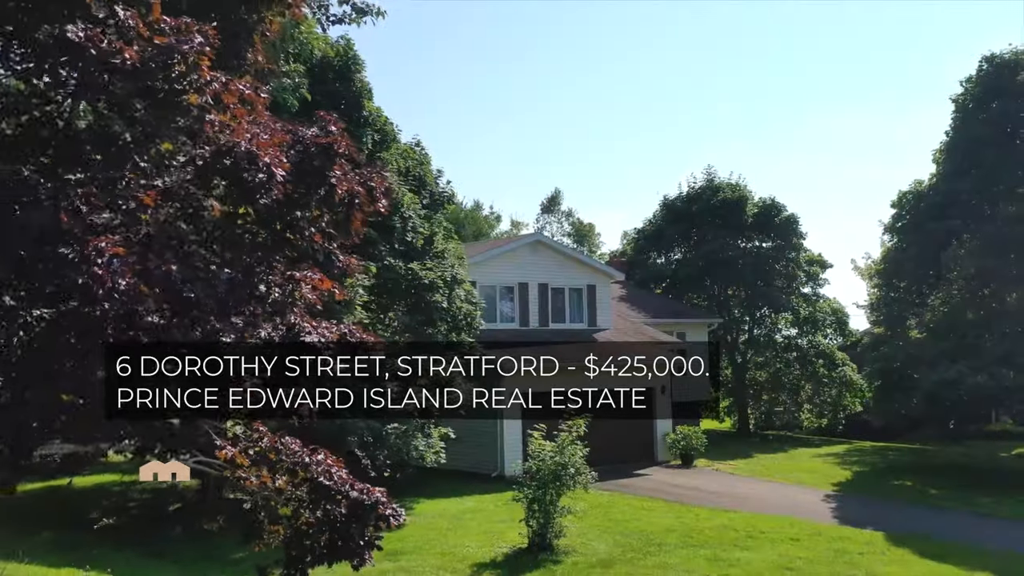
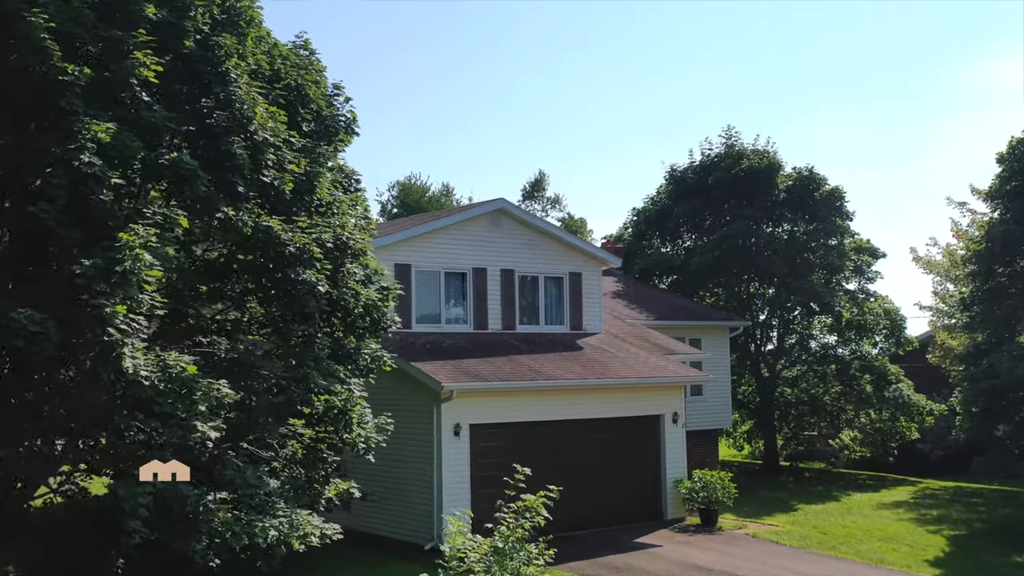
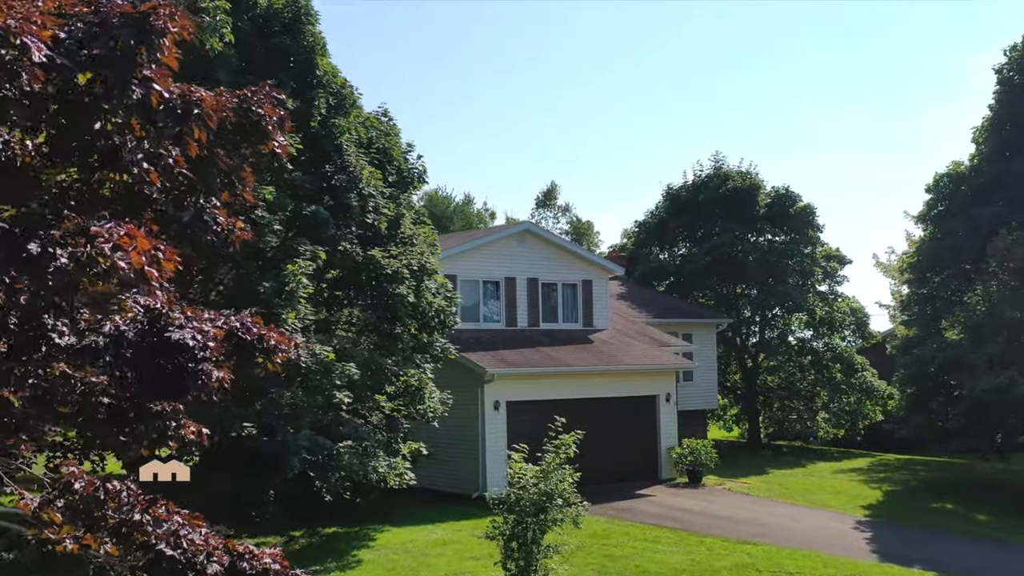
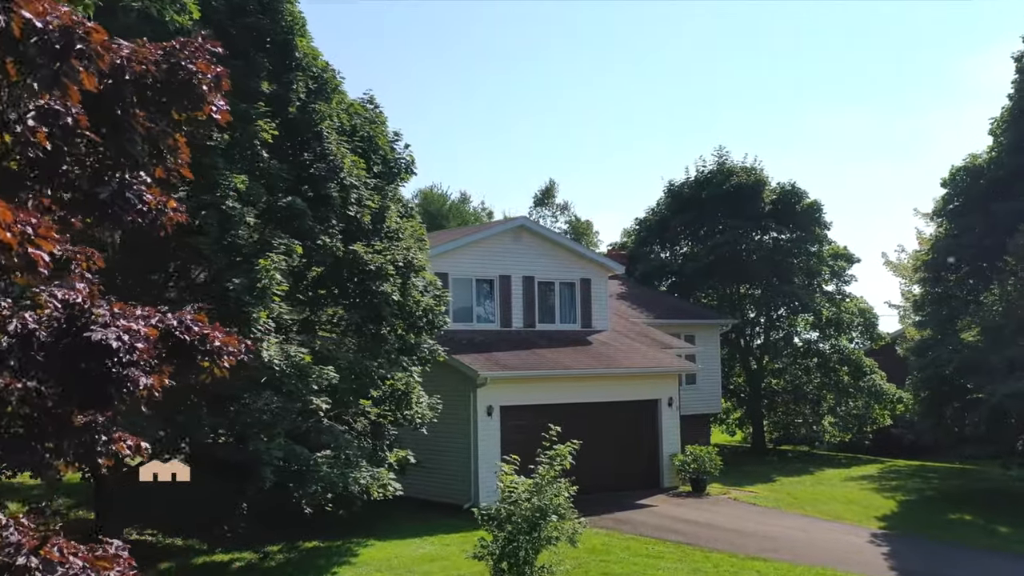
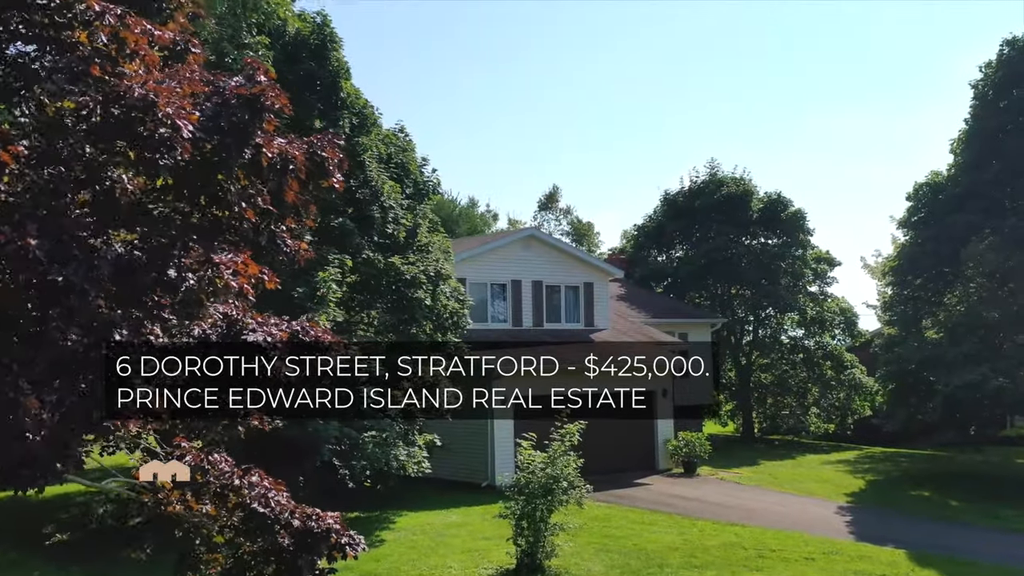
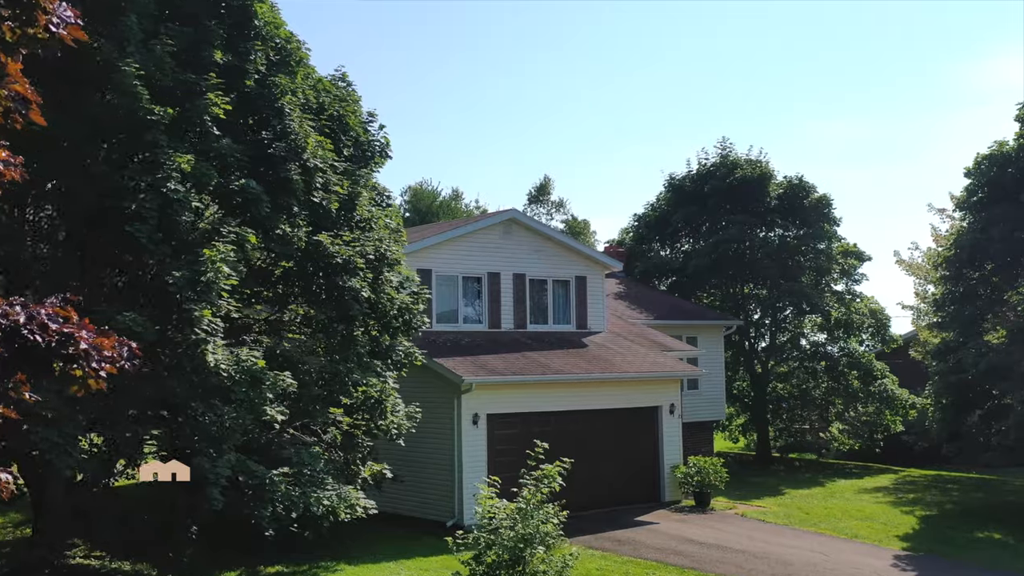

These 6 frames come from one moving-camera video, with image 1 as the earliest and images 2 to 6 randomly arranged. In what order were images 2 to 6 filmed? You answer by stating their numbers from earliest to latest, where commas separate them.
5, 3, 4, 6, 2
